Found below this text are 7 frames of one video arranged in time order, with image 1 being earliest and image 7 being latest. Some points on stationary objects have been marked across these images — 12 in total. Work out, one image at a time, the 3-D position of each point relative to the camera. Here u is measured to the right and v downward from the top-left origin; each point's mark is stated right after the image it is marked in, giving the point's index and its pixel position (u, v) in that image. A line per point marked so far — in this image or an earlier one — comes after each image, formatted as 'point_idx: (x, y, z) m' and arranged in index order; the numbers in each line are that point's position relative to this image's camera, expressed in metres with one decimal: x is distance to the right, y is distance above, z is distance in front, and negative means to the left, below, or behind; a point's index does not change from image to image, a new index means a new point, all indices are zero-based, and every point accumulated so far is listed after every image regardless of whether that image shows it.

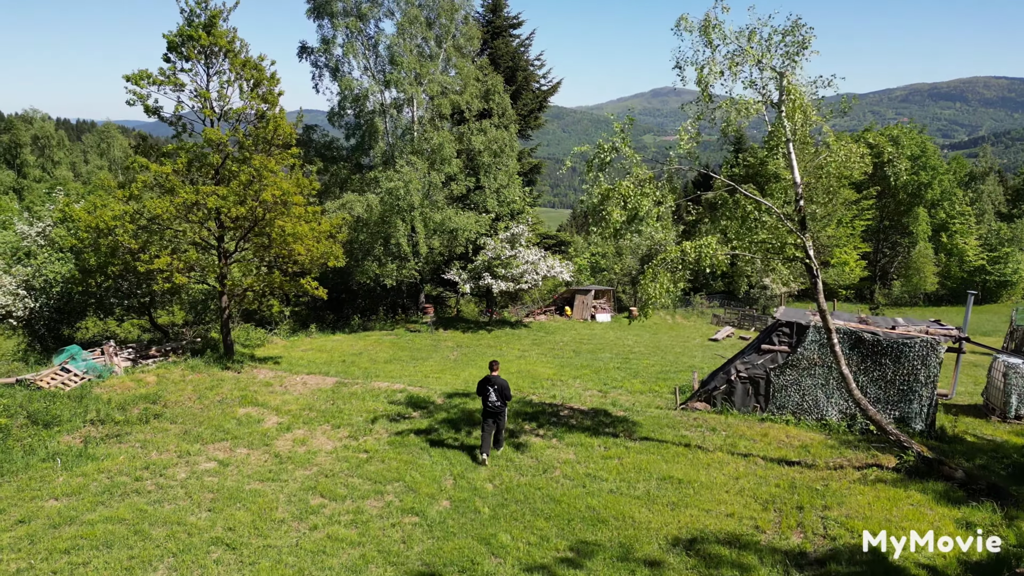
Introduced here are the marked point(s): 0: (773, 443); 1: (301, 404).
0: (+4.5, -2.7, +12.6) m
1: (-4.4, -2.4, +15.1) m
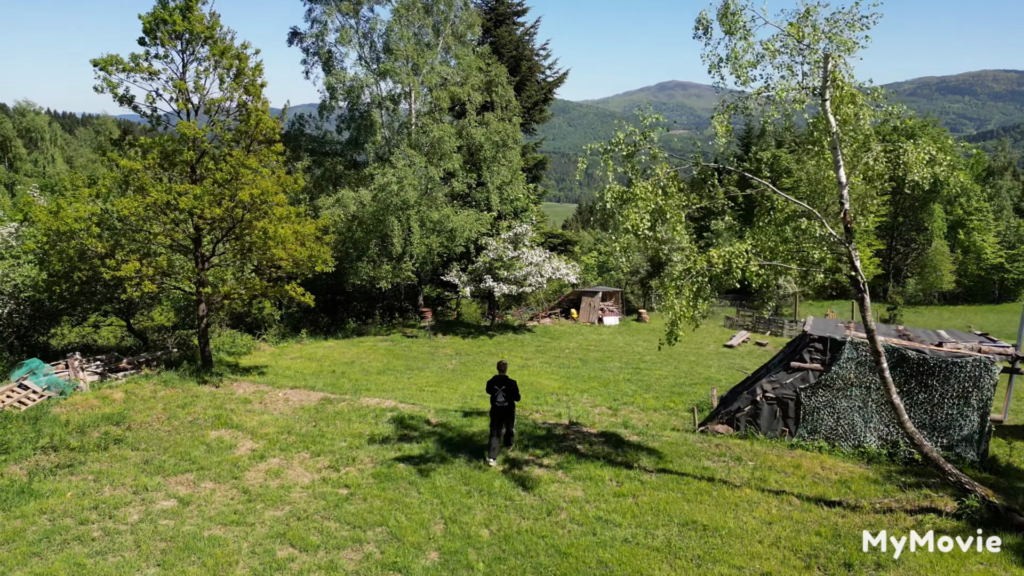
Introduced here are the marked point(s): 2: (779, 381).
0: (+4.5, -2.9, +11.1) m
1: (-4.4, -2.6, +13.7) m
2: (+4.8, -1.7, +13.2) m
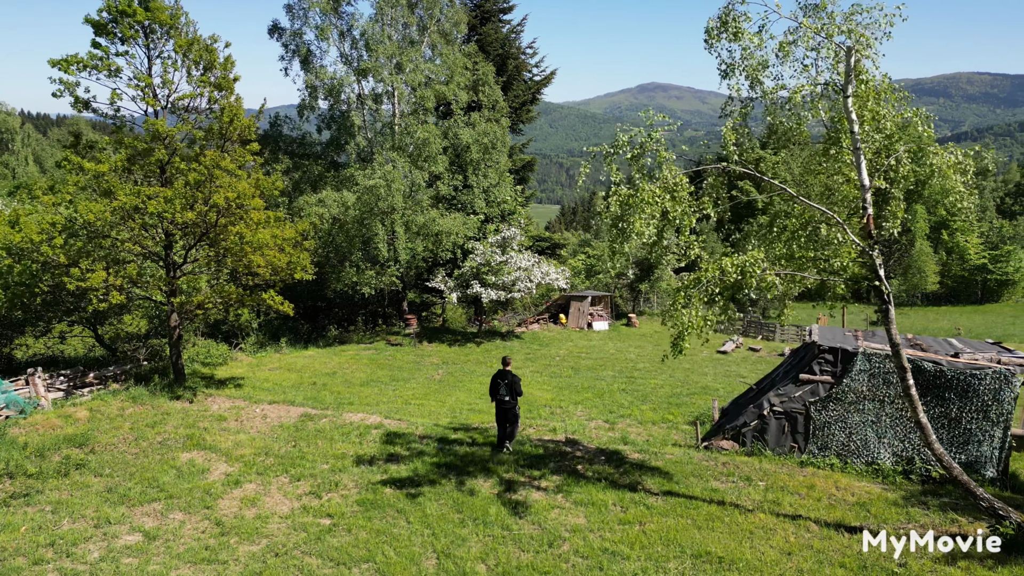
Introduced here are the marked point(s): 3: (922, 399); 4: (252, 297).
0: (+4.5, -3.0, +10.4) m
1: (-4.5, -2.8, +12.8) m
2: (+4.7, -1.8, +12.5) m
3: (+6.6, -1.8, +11.7) m
4: (-6.2, -0.2, +17.3) m
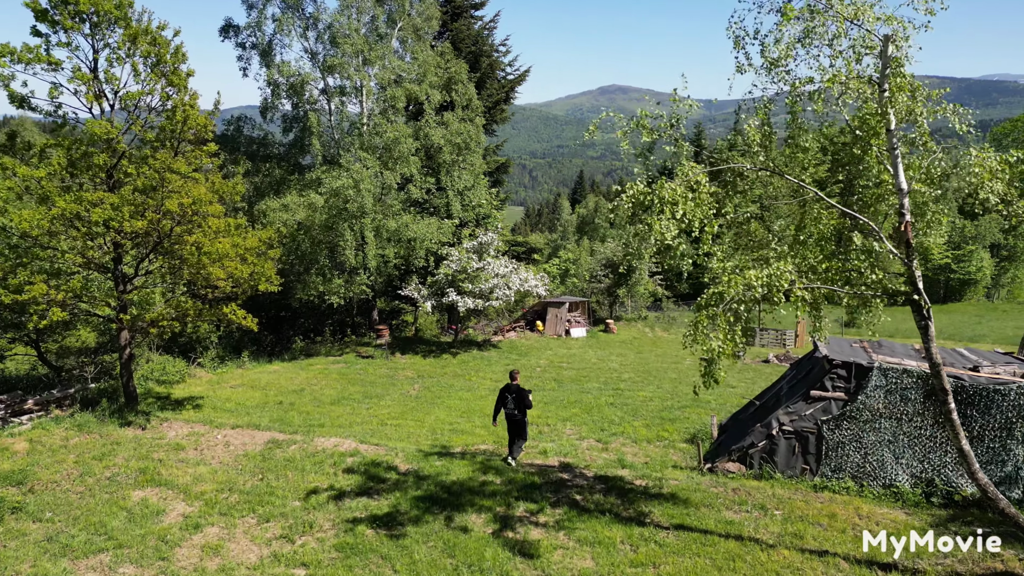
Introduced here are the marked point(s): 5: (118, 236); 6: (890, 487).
0: (+4.4, -3.2, +9.6) m
1: (-4.6, -3.0, +11.5) m
2: (+4.6, -2.0, +11.7) m
3: (+6.4, -1.9, +10.9) m
4: (-6.6, -0.5, +15.9) m
5: (-7.5, +1.0, +13.8) m
6: (+5.7, -3.0, +11.0) m
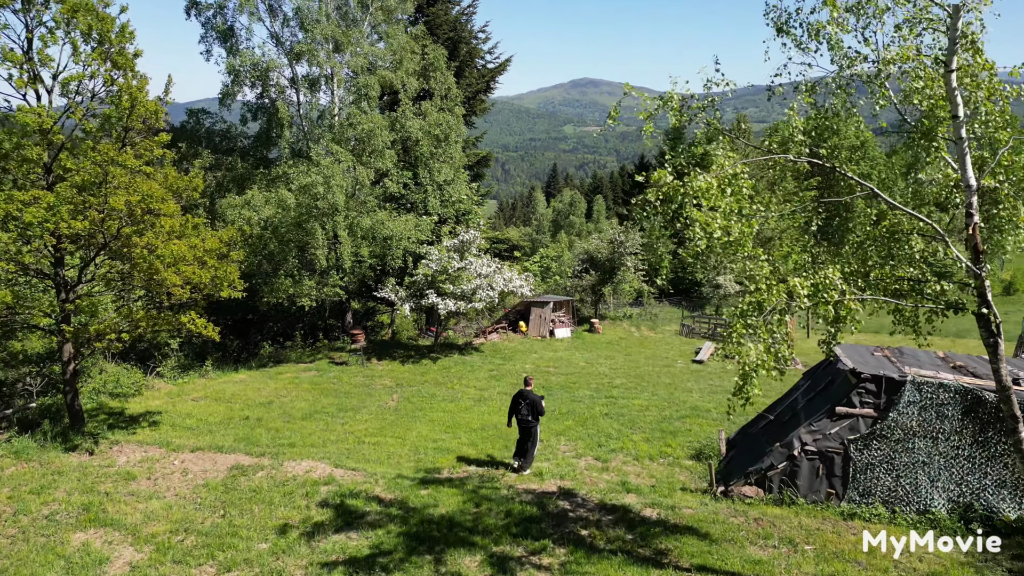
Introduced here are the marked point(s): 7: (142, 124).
0: (+4.4, -3.3, +8.5) m
1: (-4.7, -3.2, +10.1) m
2: (+4.5, -2.1, +10.6) m
3: (+6.4, -2.0, +9.9) m
4: (-6.8, -0.6, +14.4) m
5: (-7.6, +0.8, +12.2) m
6: (+5.7, -3.1, +10.0) m
7: (-6.7, +3.0, +13.2) m
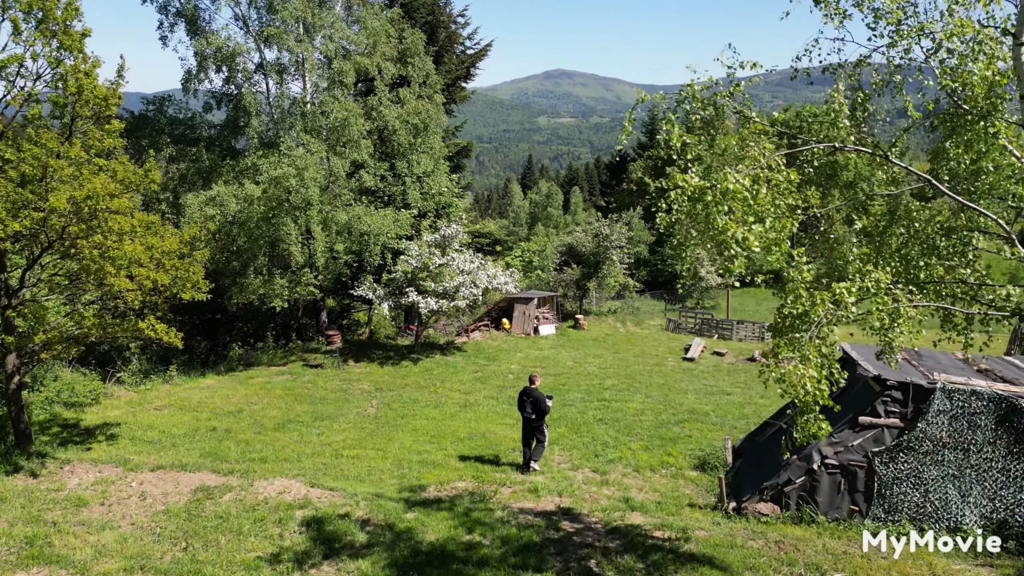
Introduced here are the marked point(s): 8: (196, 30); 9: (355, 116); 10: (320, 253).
0: (+4.5, -3.3, +7.7) m
1: (-4.7, -3.3, +9.0) m
2: (+4.4, -2.1, +9.8) m
3: (+6.4, -2.0, +9.1) m
4: (-7.0, -0.7, +13.2) m
5: (-7.8, +0.8, +11.0) m
6: (+5.7, -3.1, +9.2) m
7: (-6.8, +2.9, +11.9) m
8: (-8.6, +7.0, +19.8) m
9: (-4.3, +4.7, +19.8) m
10: (-5.0, +0.9, +19.1) m
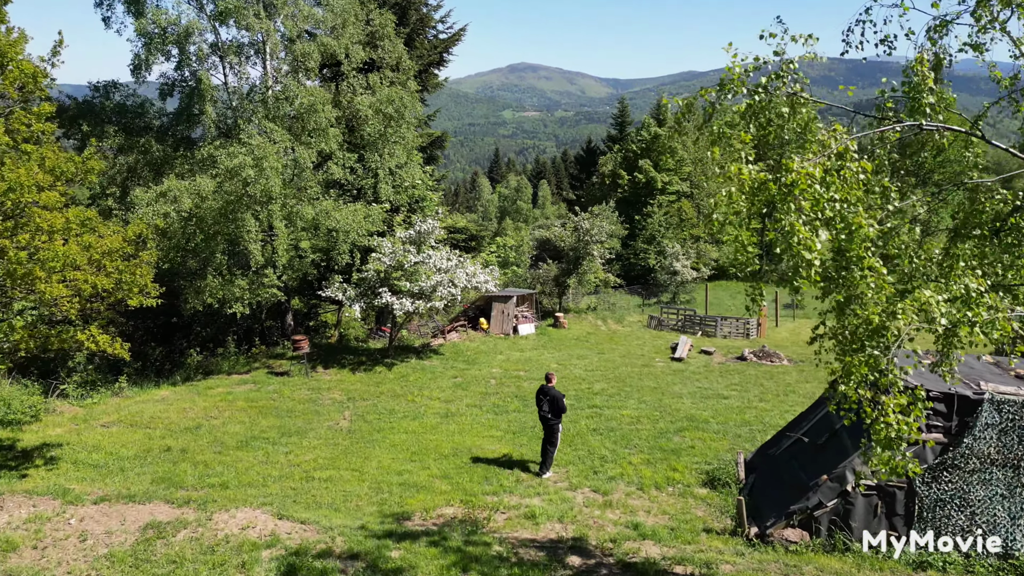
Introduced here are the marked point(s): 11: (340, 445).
0: (+4.6, -3.4, +6.7) m
1: (-4.7, -3.4, +7.6) m
2: (+4.4, -2.1, +8.8) m
3: (+6.4, -2.0, +8.2) m
4: (-7.2, -0.8, +11.7) m
5: (-7.8, +0.6, +9.4) m
6: (+5.7, -3.1, +8.3) m
7: (-7.0, +2.8, +10.3) m
8: (-9.2, +6.9, +18.1) m
9: (-4.8, +4.7, +18.4) m
10: (-5.5, +0.9, +17.7) m
11: (-3.1, -2.9, +13.3) m
